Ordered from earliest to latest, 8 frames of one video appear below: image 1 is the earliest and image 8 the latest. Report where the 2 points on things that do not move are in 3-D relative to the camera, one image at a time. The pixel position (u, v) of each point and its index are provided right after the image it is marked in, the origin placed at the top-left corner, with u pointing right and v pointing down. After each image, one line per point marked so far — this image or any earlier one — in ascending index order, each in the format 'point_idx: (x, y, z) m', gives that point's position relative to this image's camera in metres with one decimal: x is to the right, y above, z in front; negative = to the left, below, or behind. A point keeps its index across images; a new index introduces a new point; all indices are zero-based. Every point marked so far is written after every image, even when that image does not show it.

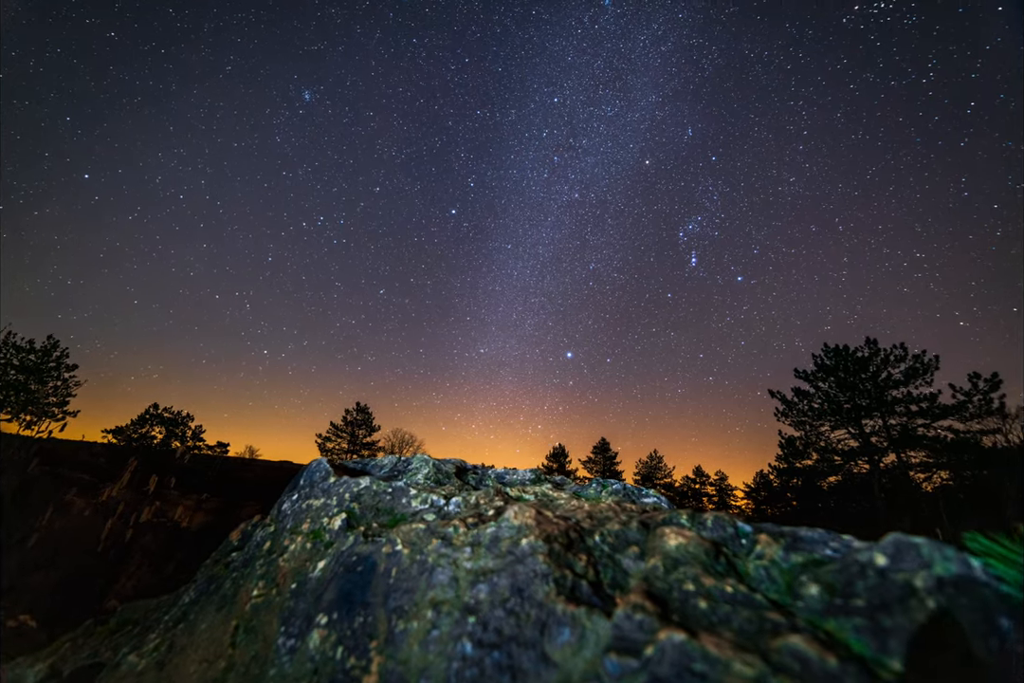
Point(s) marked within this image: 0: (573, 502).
0: (+1.0, -2.7, +6.6) m
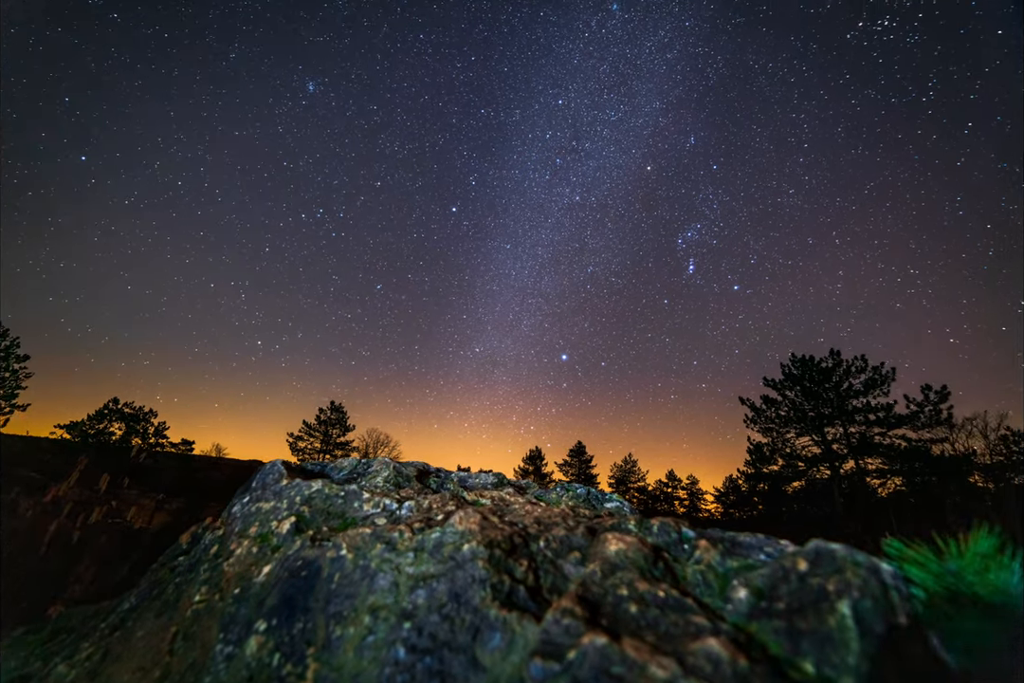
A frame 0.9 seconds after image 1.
0: (+0.3, -2.8, +6.7) m
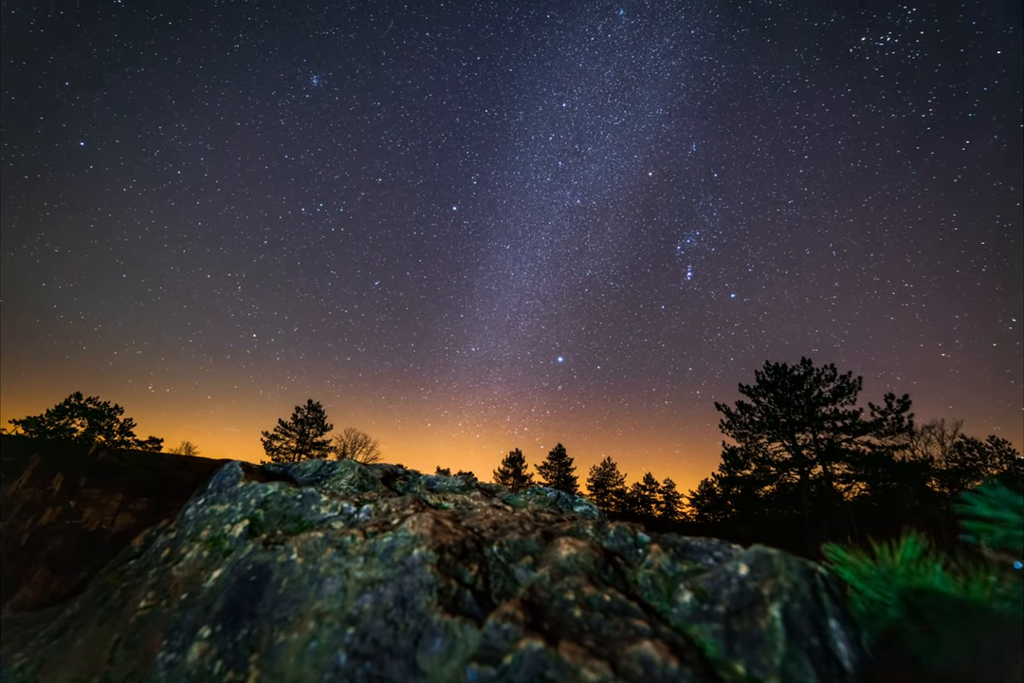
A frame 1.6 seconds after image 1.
0: (-0.4, -2.9, +6.7) m
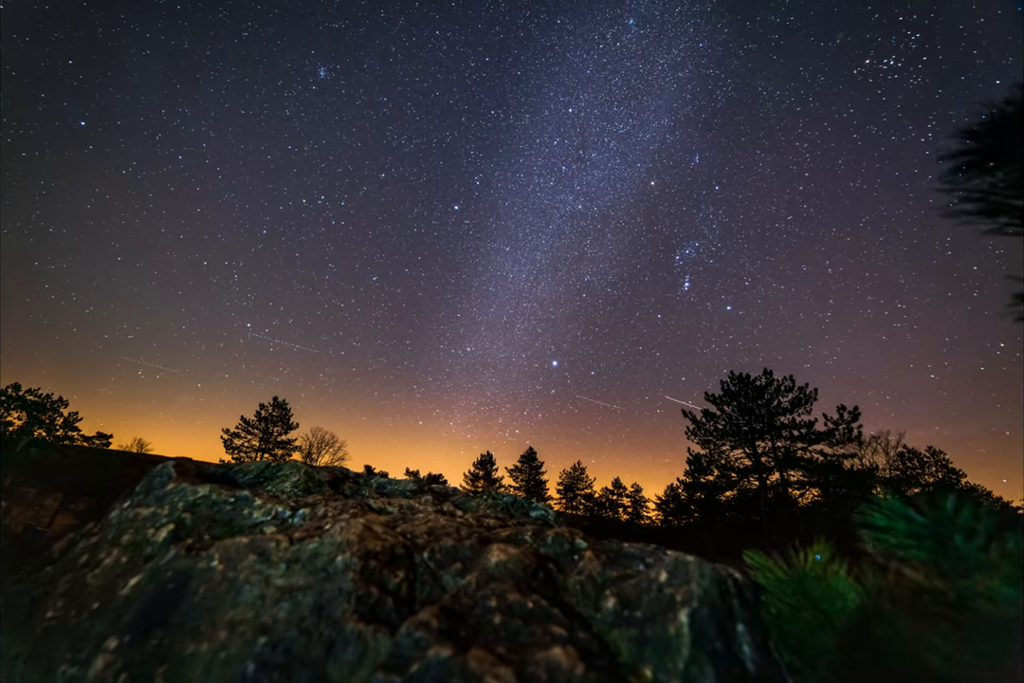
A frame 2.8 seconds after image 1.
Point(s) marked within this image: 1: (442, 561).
0: (-1.3, -3.0, +6.7) m
1: (-0.8, -2.6, +4.6) m
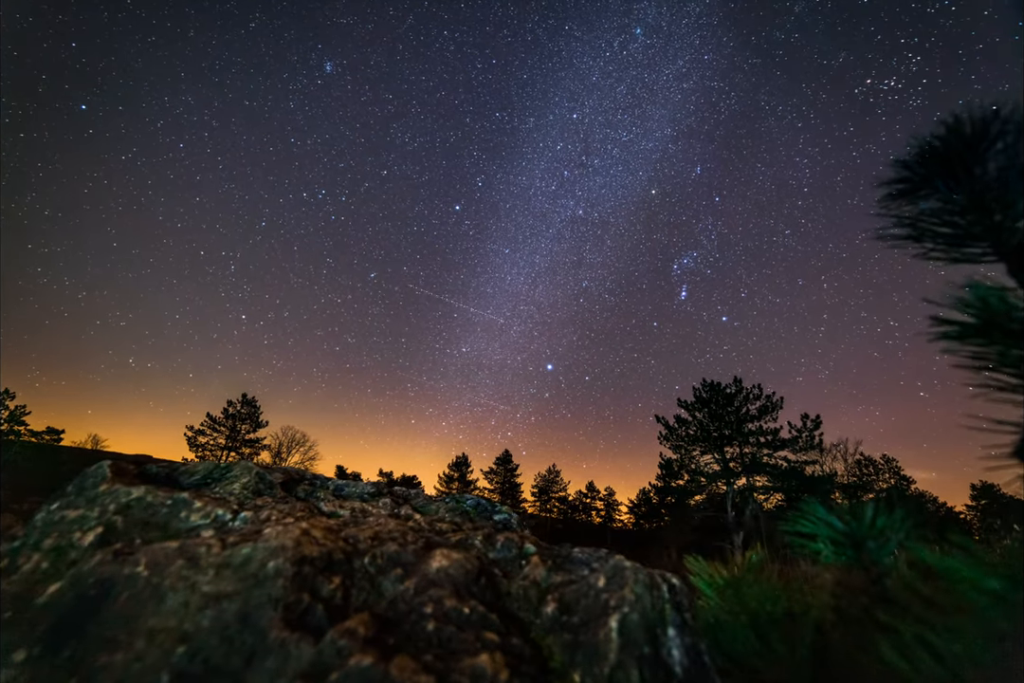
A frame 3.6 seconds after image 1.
0: (-2.1, -3.0, +6.6) m
1: (-1.5, -2.6, +4.6) m
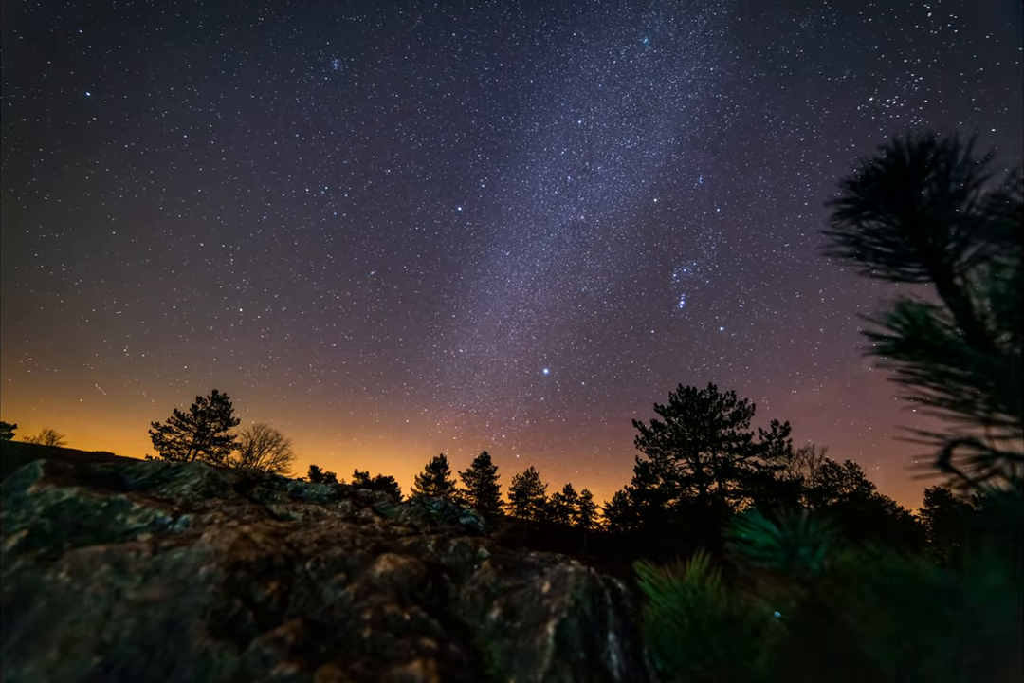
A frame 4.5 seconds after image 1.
0: (-2.8, -3.0, +6.5) m
1: (-2.1, -2.6, +4.5) m
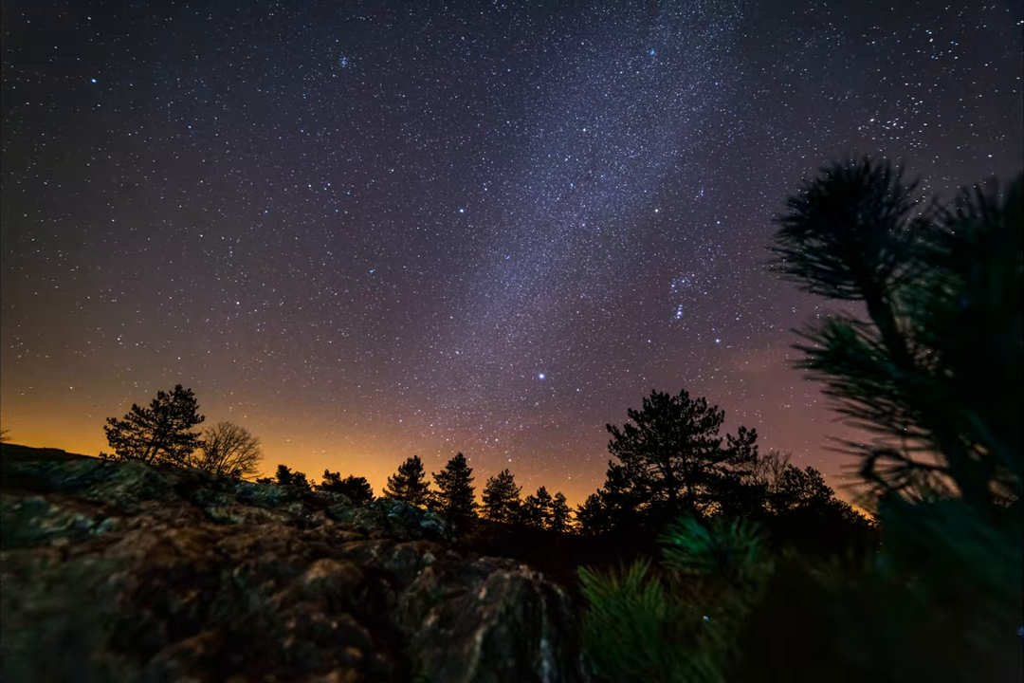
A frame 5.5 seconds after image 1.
0: (-3.6, -2.9, +6.3) m
1: (-2.8, -2.6, +4.3) m
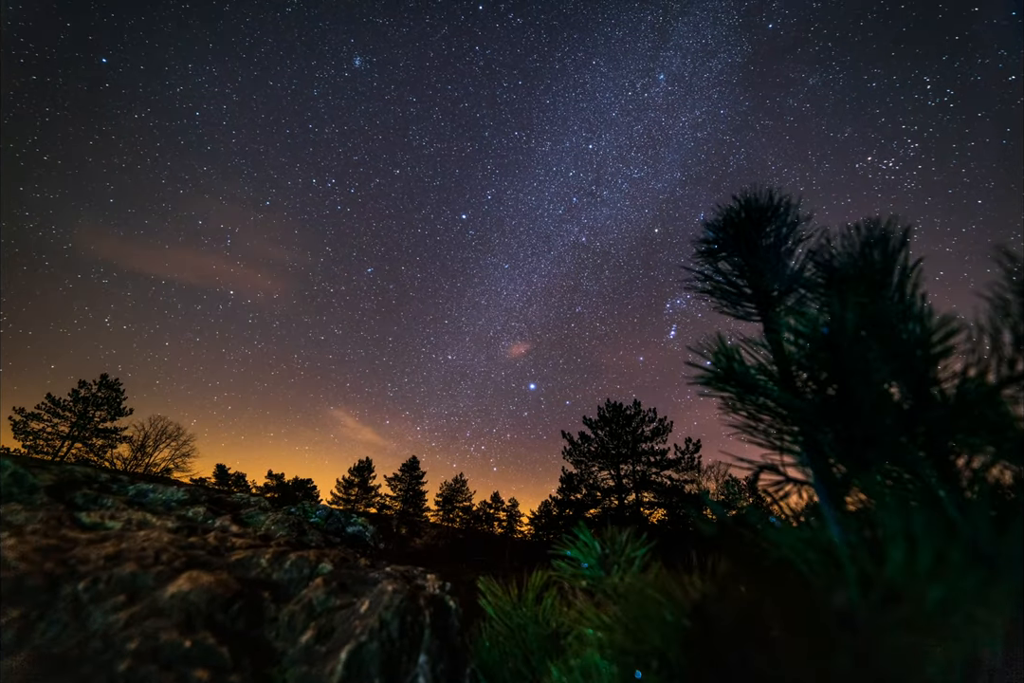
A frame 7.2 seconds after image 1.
0: (-5.0, -2.8, +5.7) m
1: (-4.0, -2.5, +3.9) m
